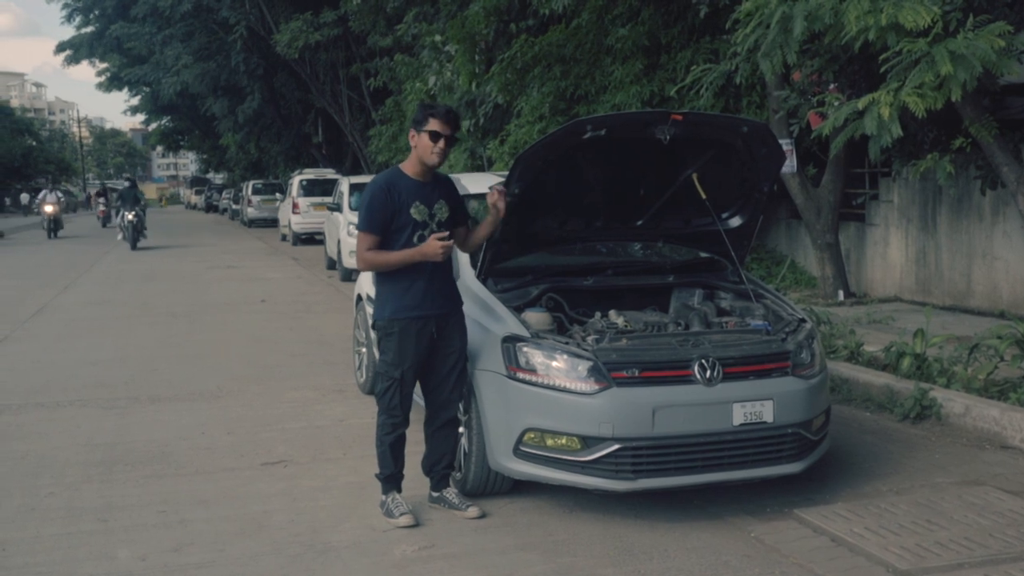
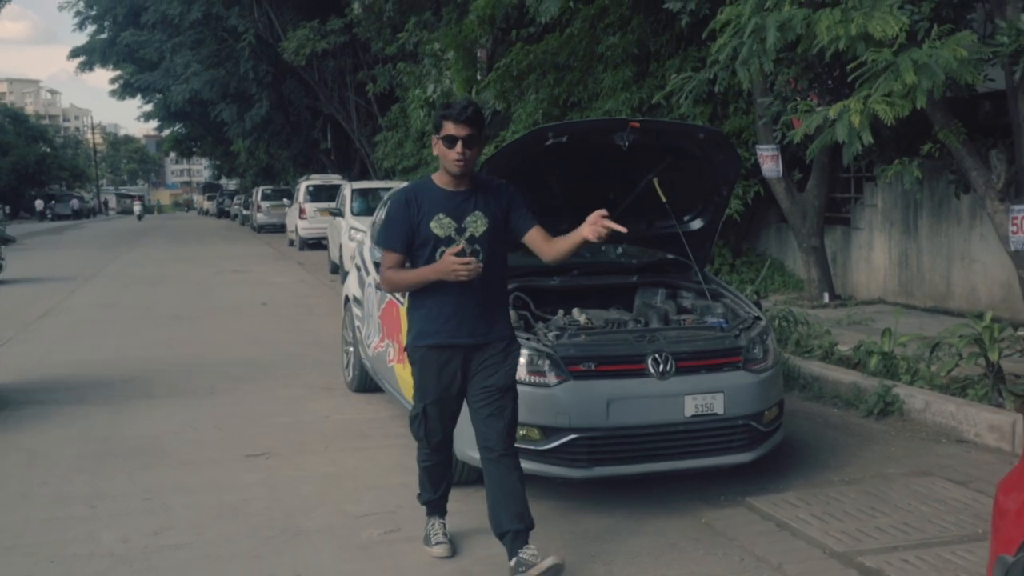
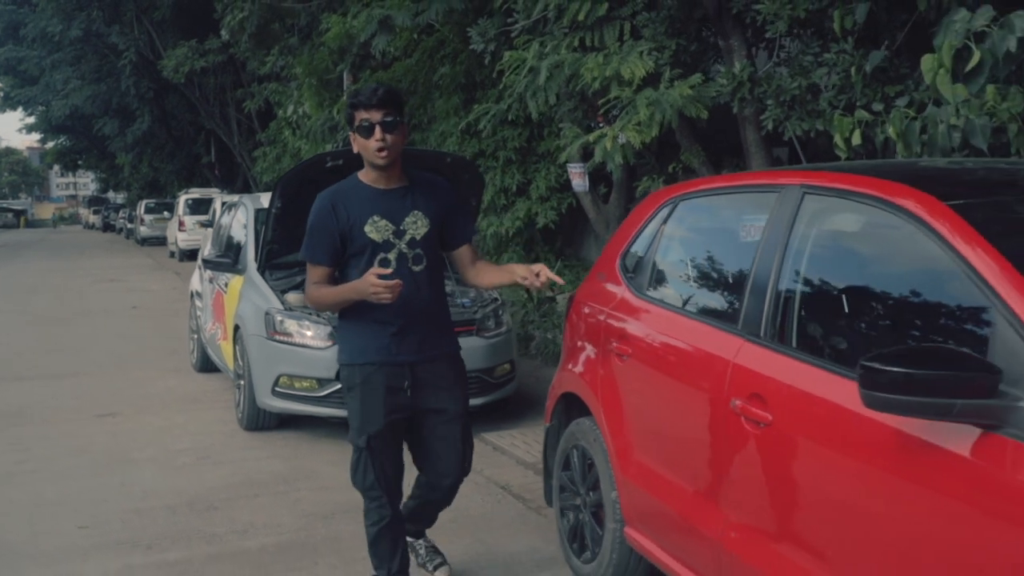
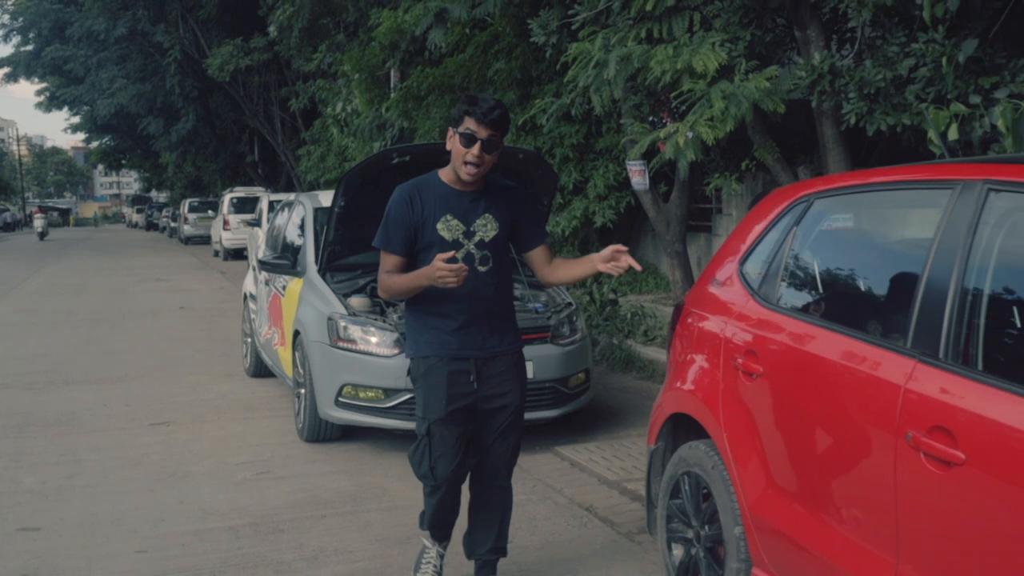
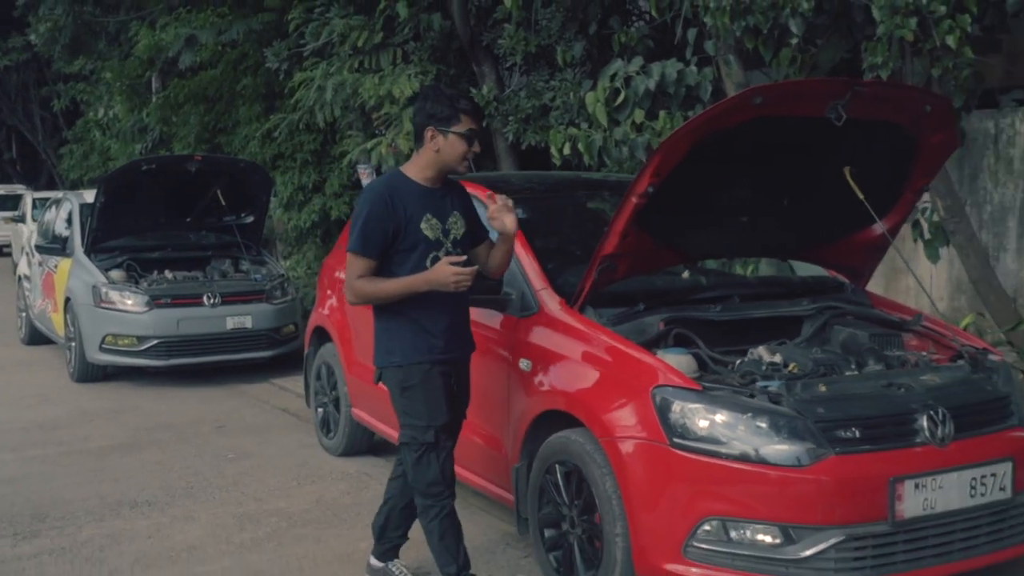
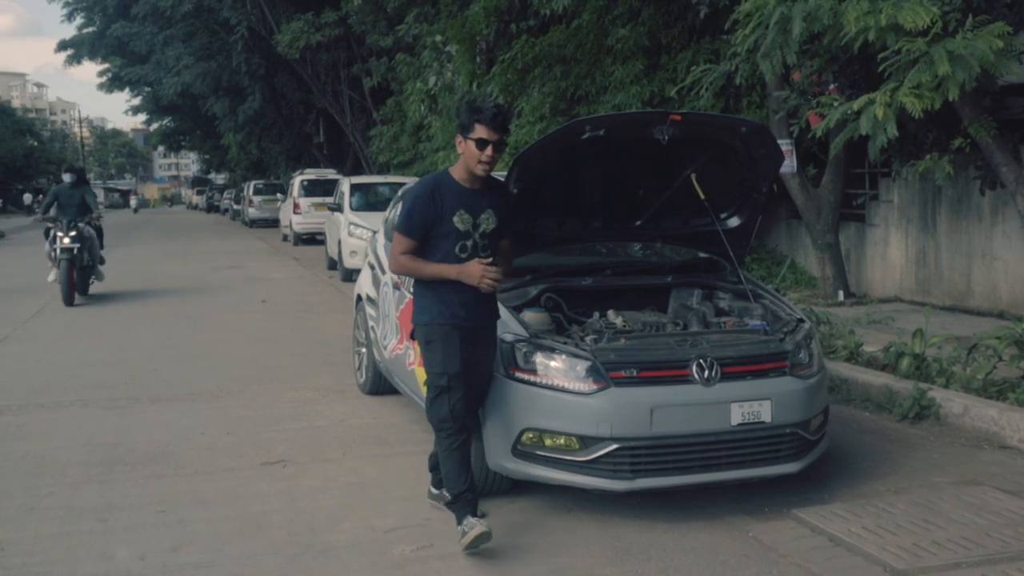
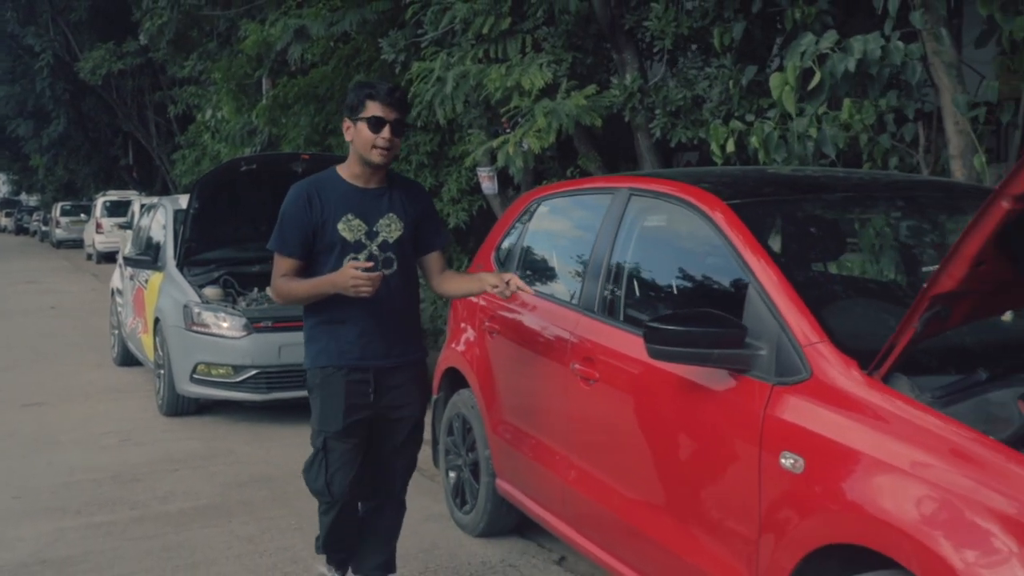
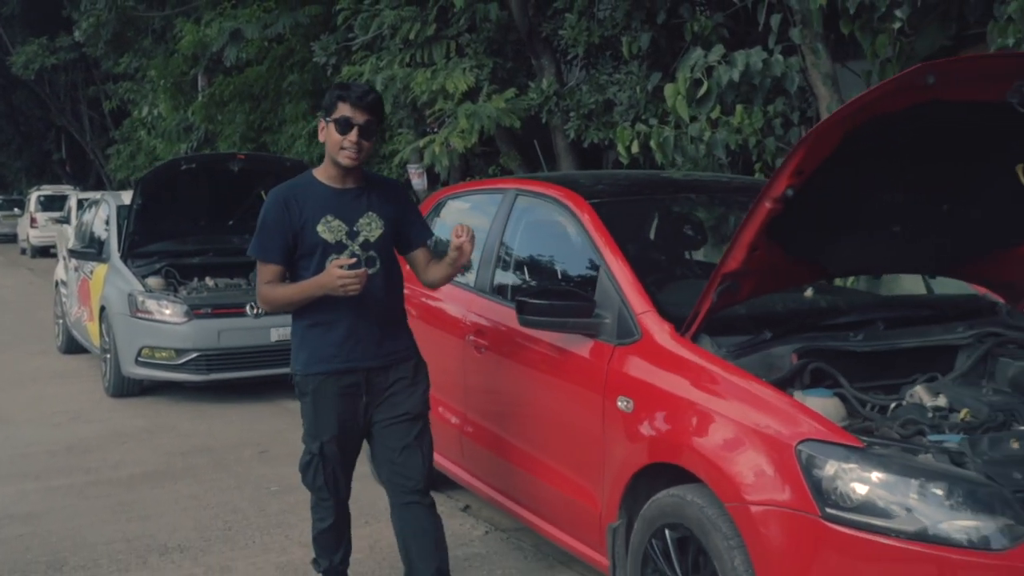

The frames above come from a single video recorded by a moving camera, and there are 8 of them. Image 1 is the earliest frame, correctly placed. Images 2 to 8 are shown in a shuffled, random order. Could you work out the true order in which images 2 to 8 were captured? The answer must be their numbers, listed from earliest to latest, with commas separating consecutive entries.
6, 2, 4, 3, 7, 8, 5
